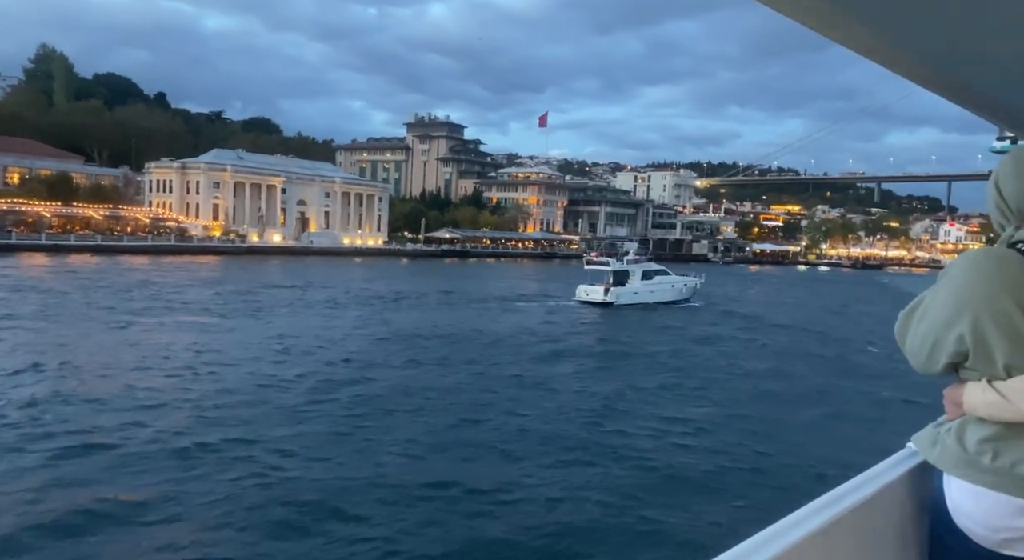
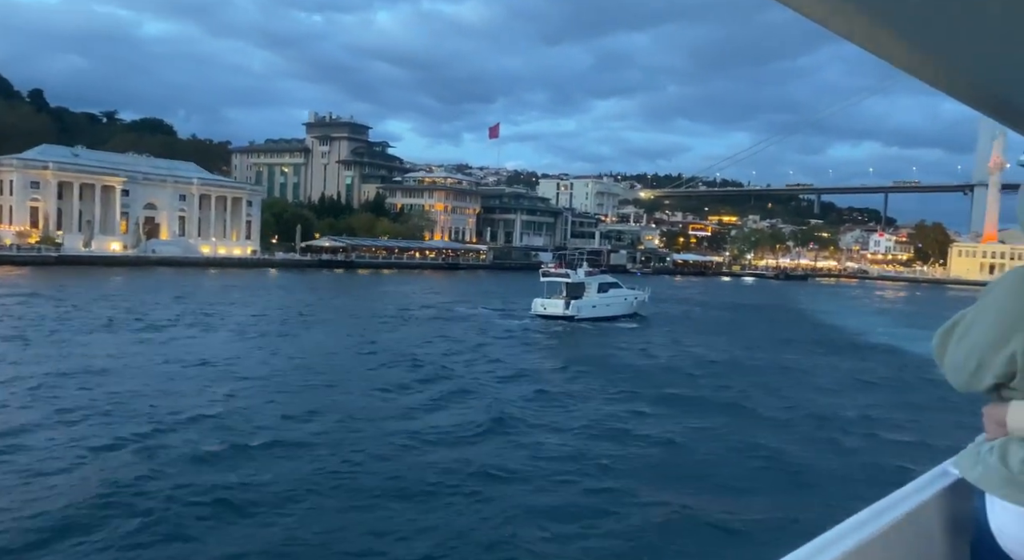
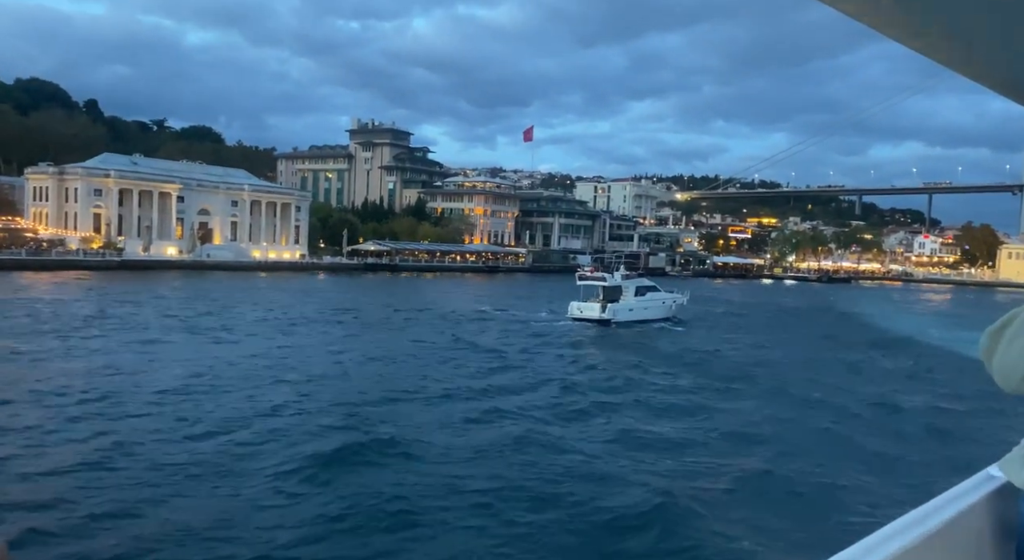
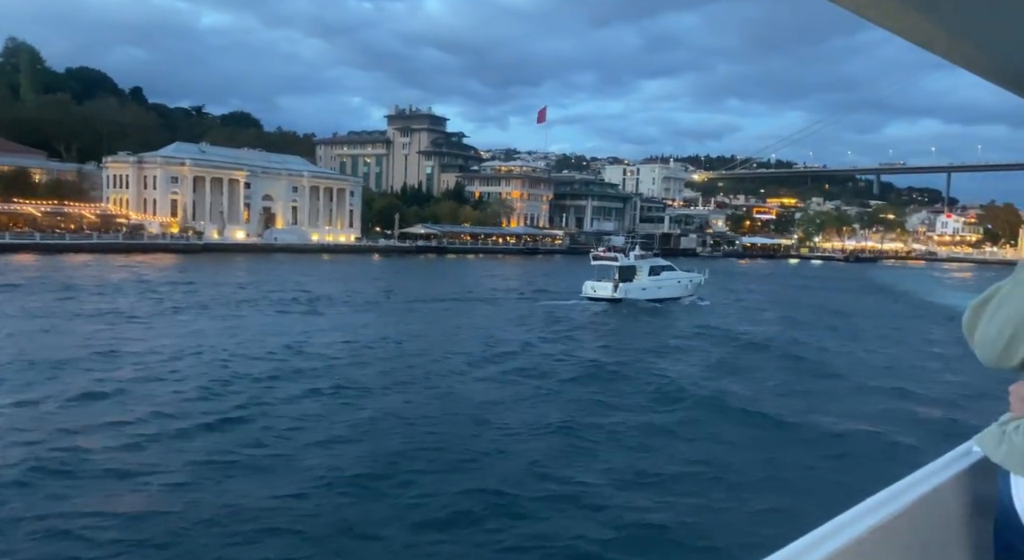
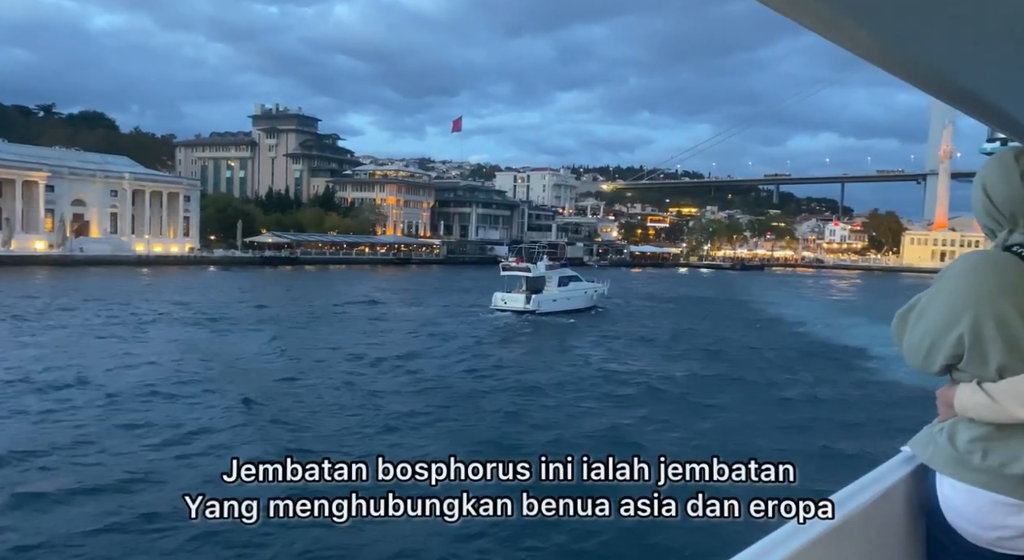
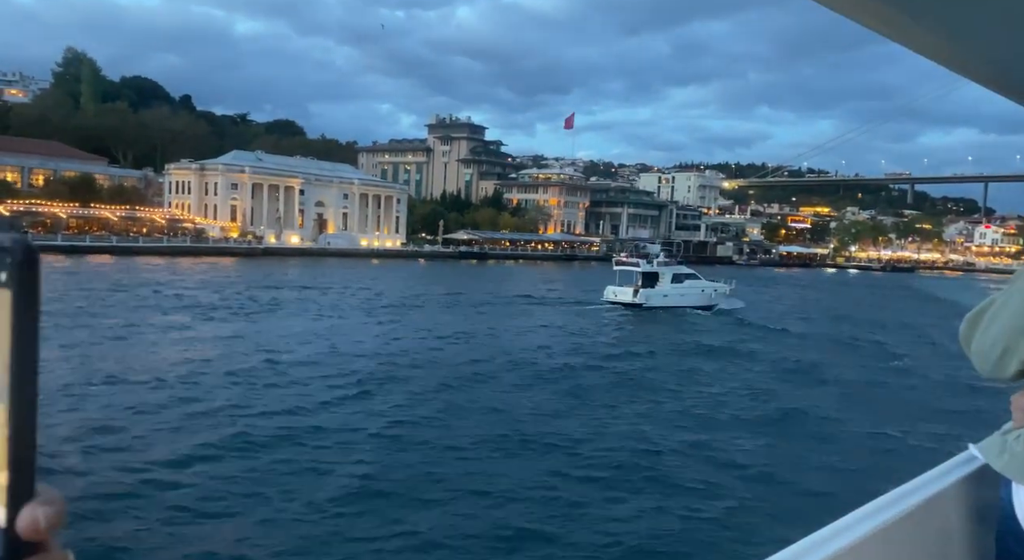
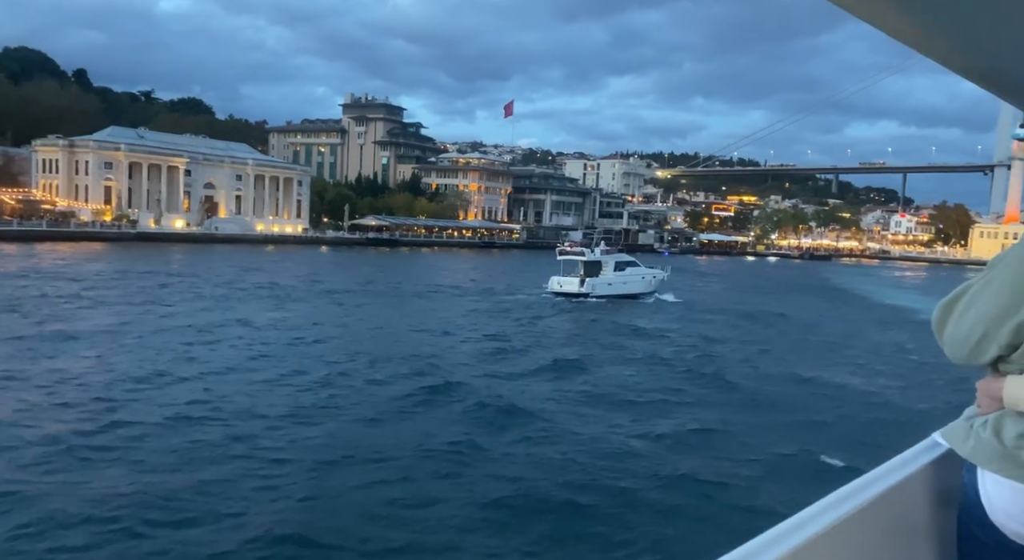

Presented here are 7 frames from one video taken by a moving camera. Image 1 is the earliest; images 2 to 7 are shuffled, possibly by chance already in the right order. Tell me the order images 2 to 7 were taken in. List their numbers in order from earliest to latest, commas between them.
6, 4, 7, 3, 2, 5
